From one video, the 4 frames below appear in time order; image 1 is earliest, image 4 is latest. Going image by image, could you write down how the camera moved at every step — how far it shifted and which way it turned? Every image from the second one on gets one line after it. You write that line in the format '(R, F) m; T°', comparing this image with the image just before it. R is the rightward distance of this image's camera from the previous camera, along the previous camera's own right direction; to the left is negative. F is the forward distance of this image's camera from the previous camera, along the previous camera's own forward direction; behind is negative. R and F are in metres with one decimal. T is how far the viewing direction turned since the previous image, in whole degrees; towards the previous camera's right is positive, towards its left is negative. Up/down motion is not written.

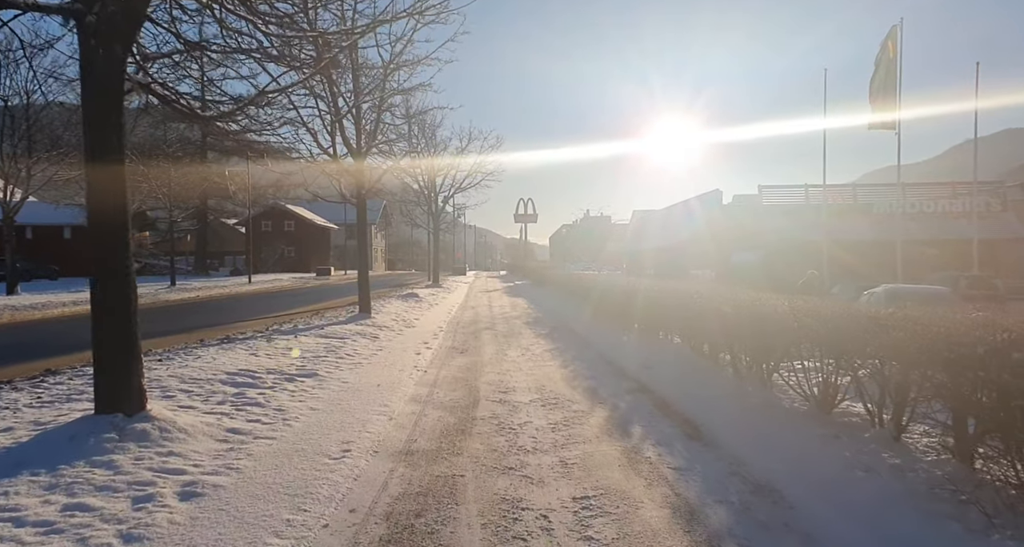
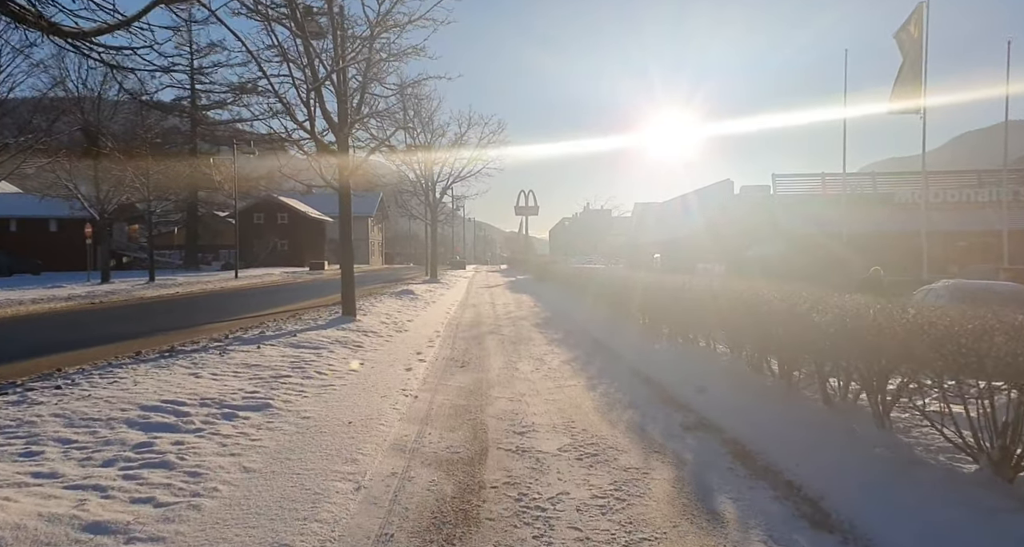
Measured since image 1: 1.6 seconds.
(-0.2, +2.1) m; 0°
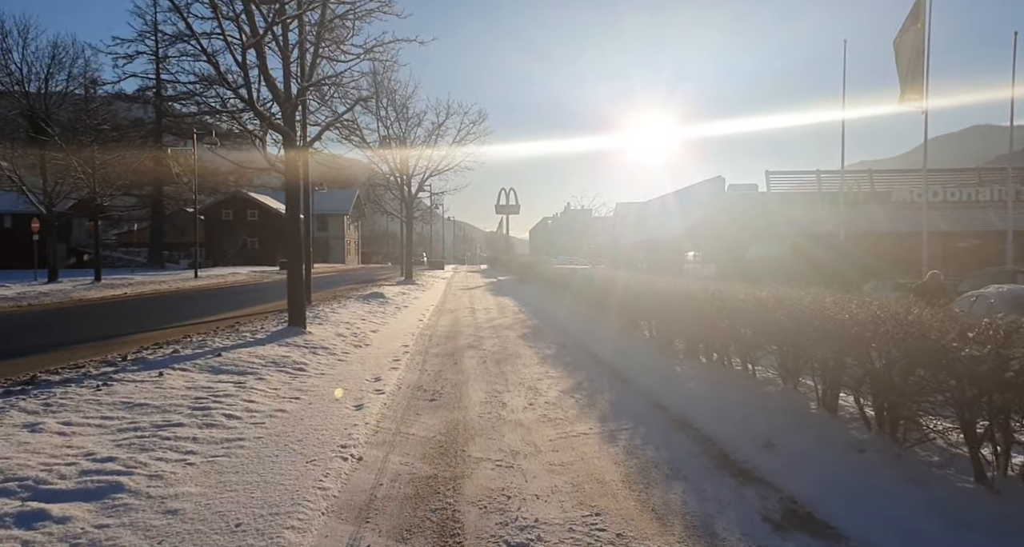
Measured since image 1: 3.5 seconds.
(-0.1, +2.3) m; +2°
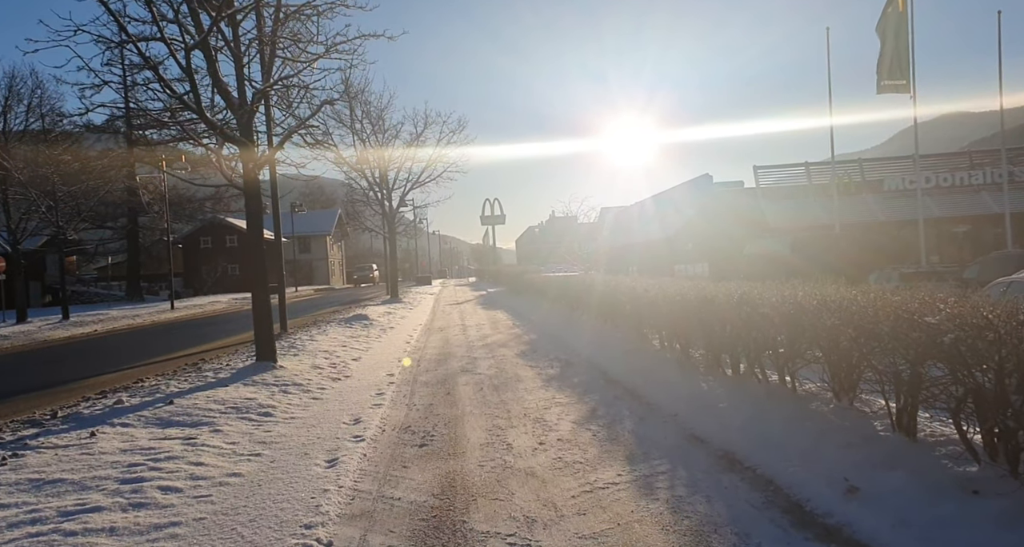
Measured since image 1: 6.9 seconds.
(-0.1, +1.2) m; +1°
